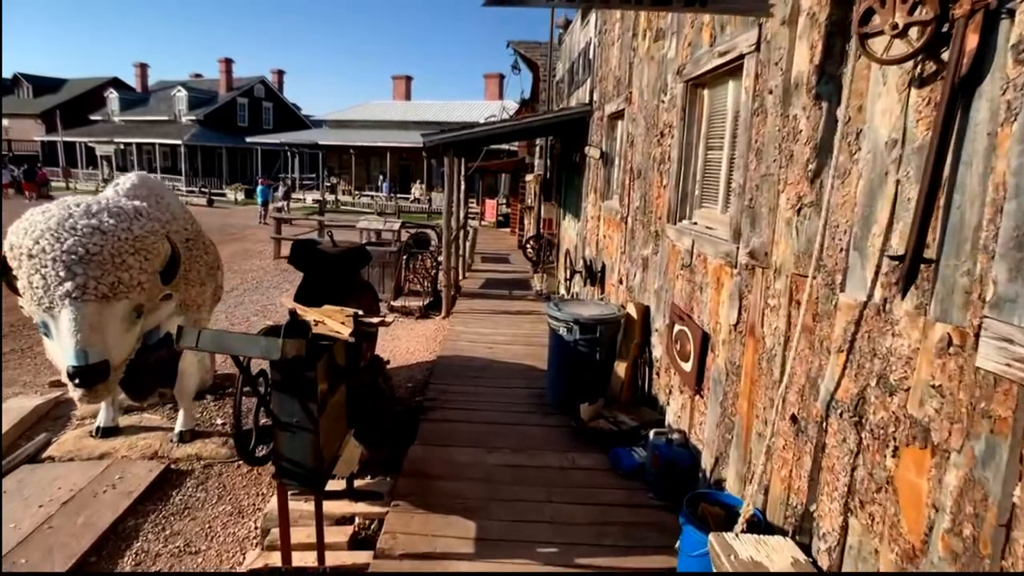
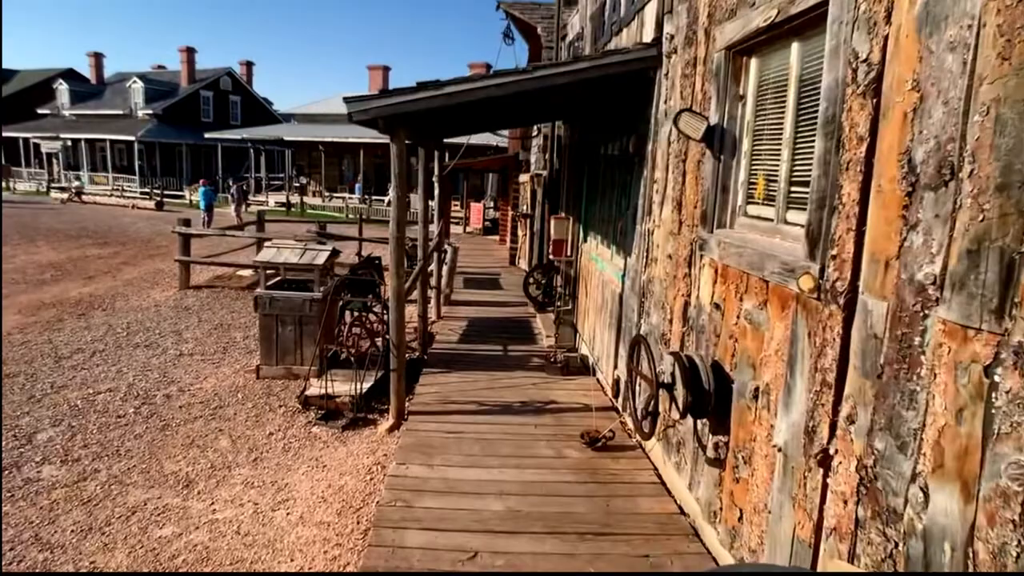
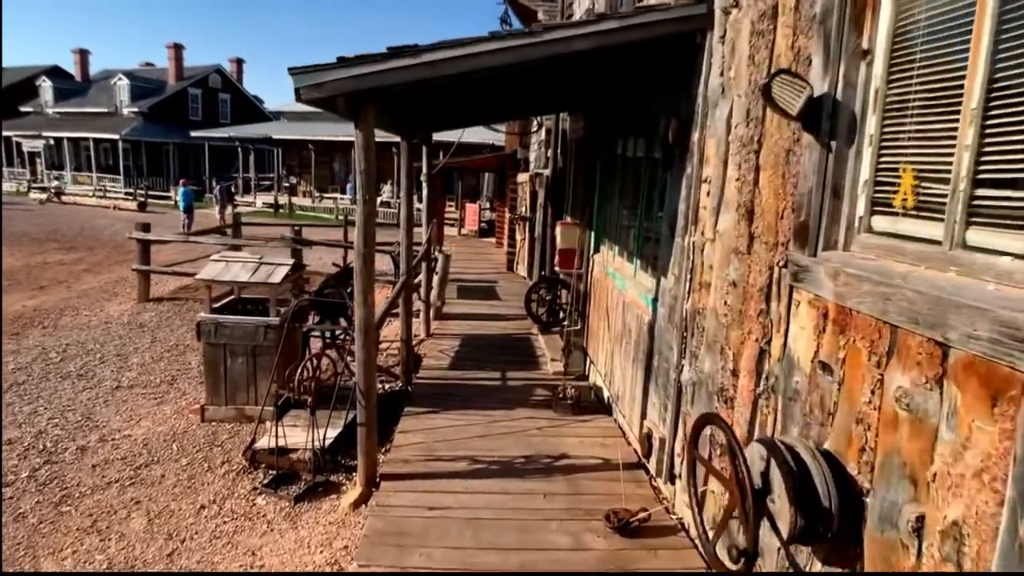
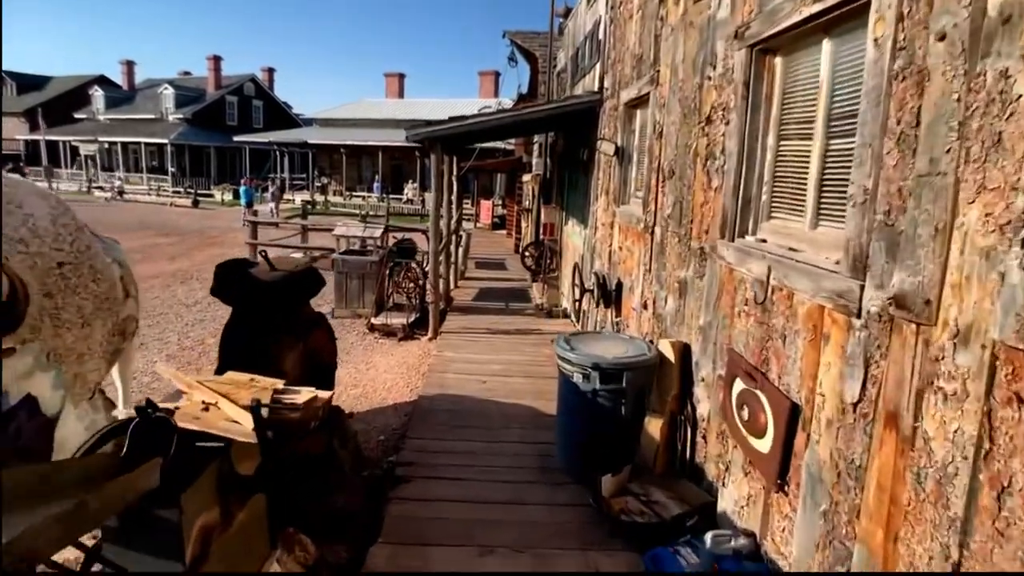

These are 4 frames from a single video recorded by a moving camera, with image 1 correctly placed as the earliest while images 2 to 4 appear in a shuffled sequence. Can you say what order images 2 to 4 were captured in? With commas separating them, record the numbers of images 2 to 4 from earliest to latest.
4, 2, 3
